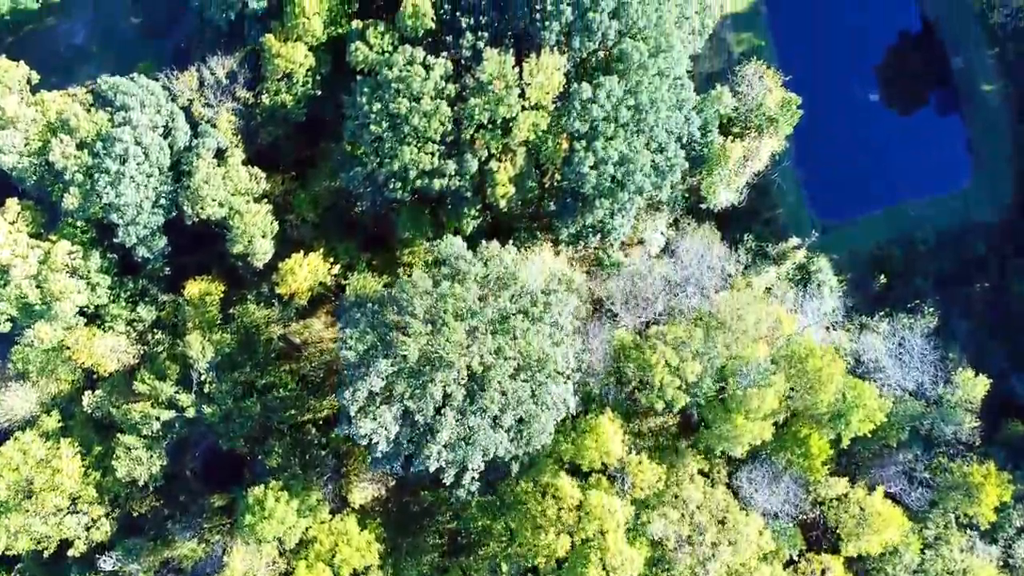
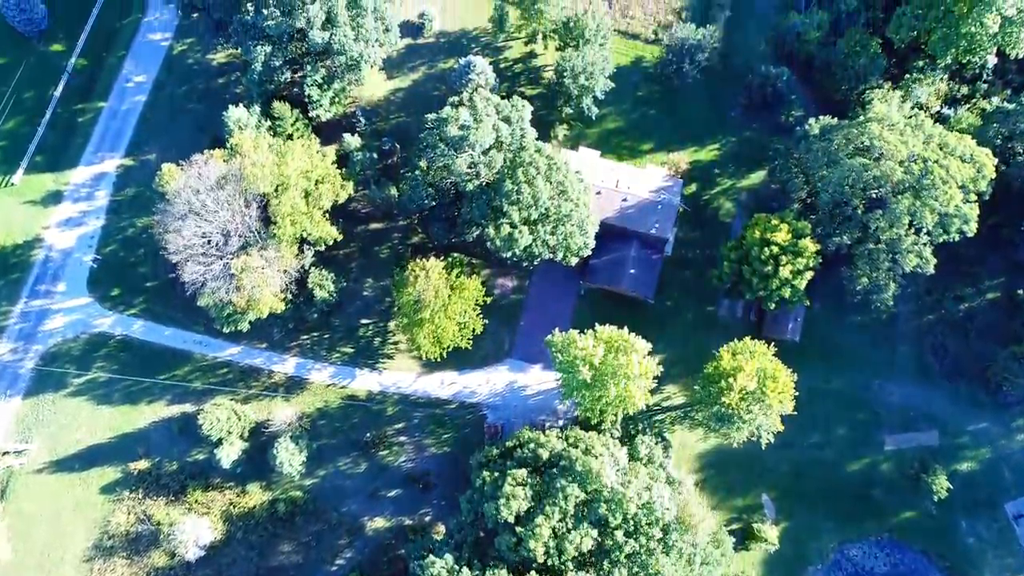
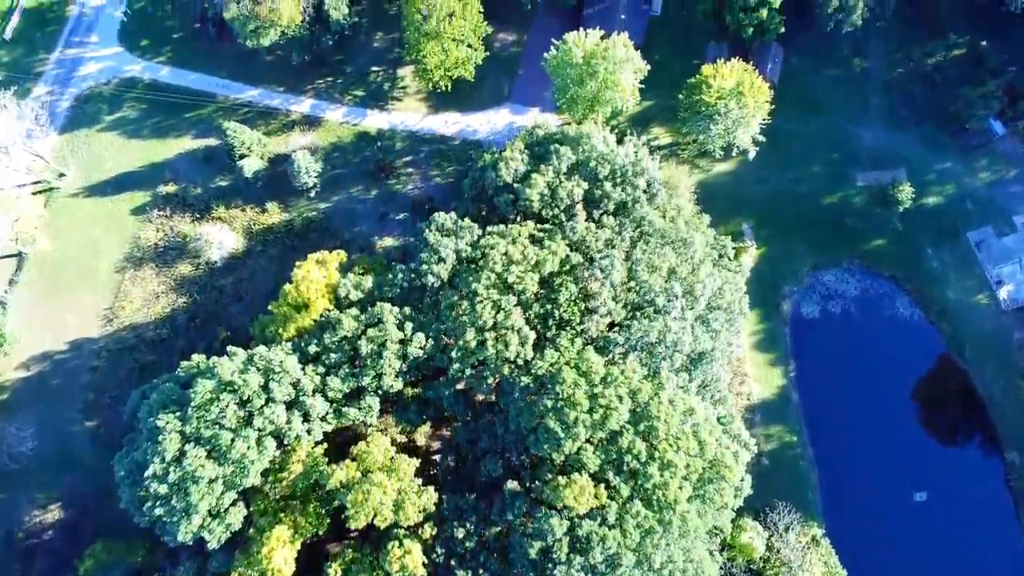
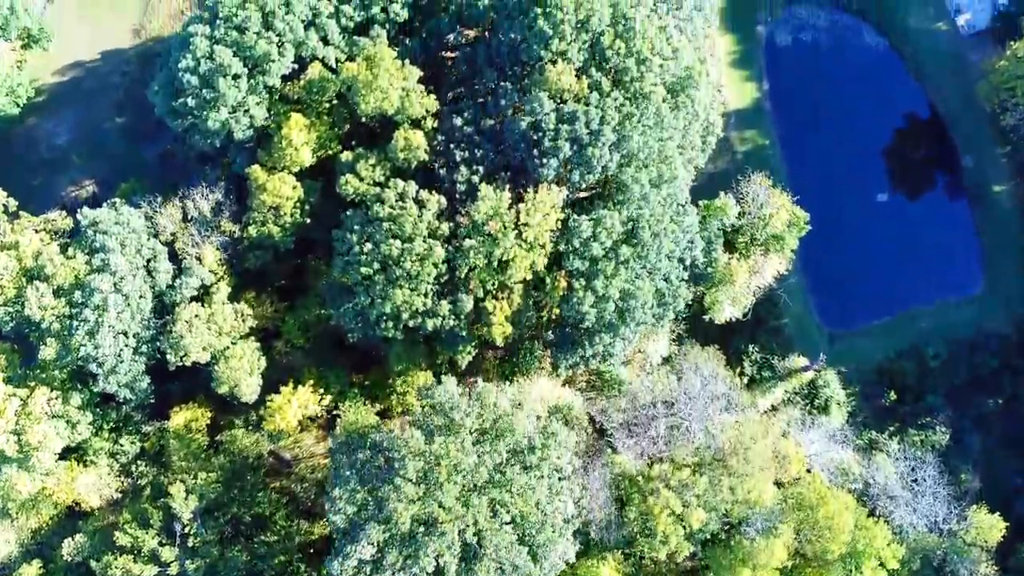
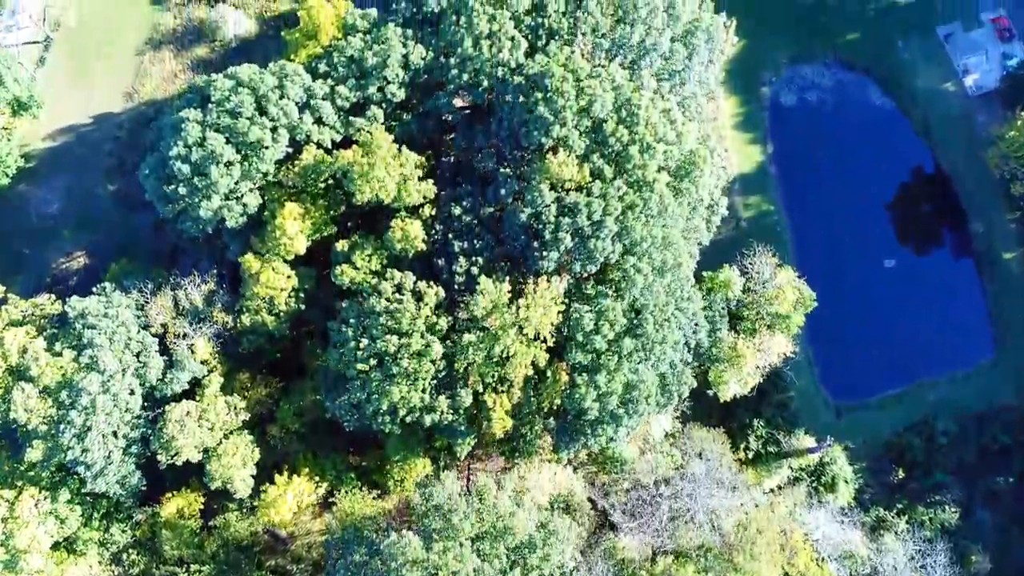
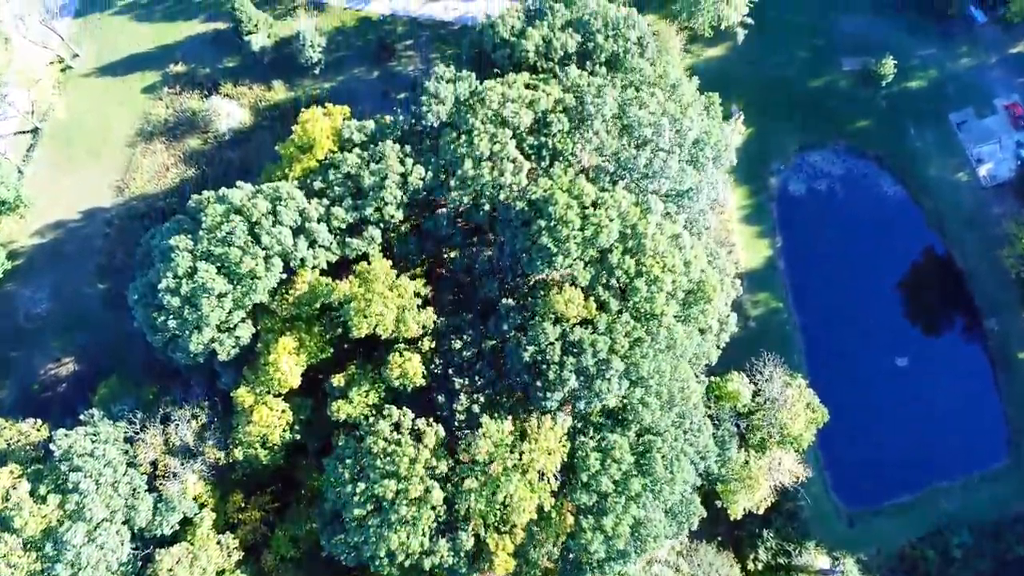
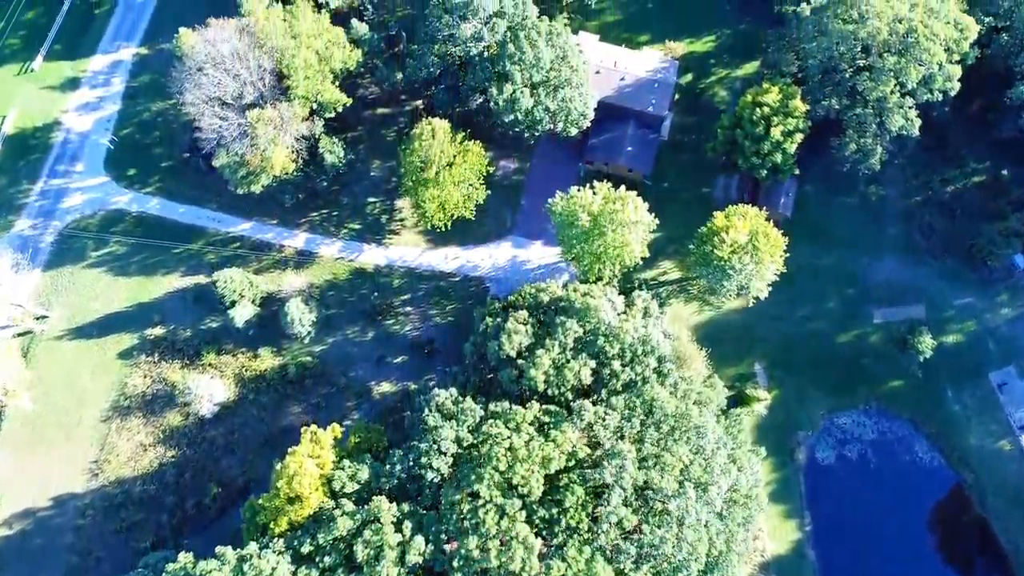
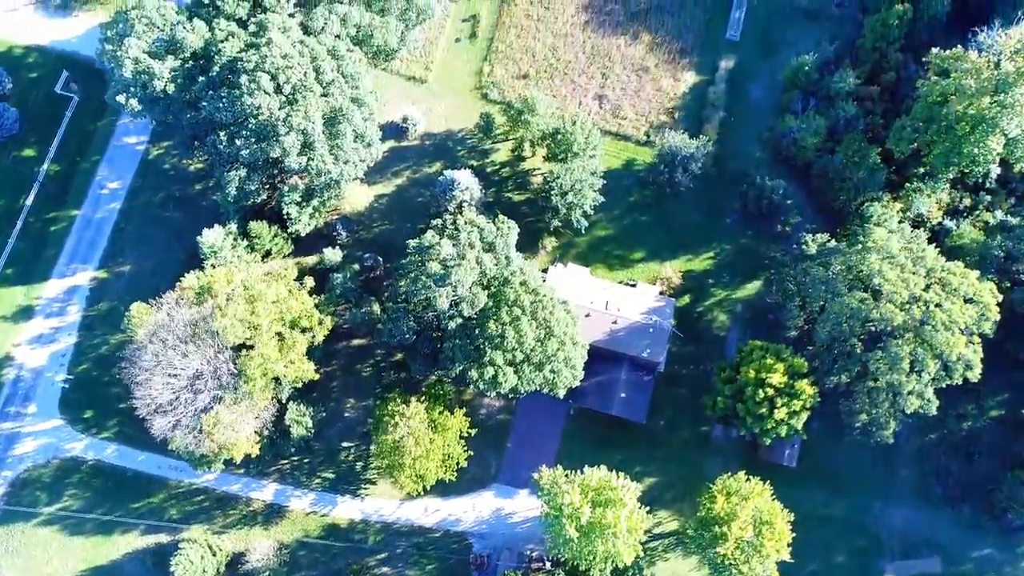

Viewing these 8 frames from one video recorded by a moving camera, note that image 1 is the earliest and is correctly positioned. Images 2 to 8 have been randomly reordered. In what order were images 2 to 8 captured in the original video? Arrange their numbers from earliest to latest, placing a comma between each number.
4, 5, 6, 3, 7, 2, 8
